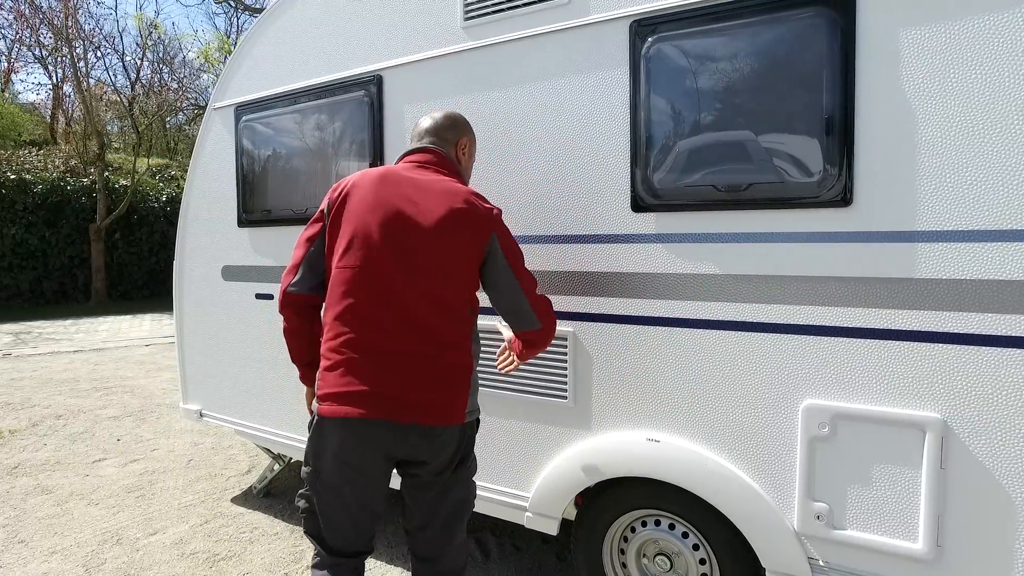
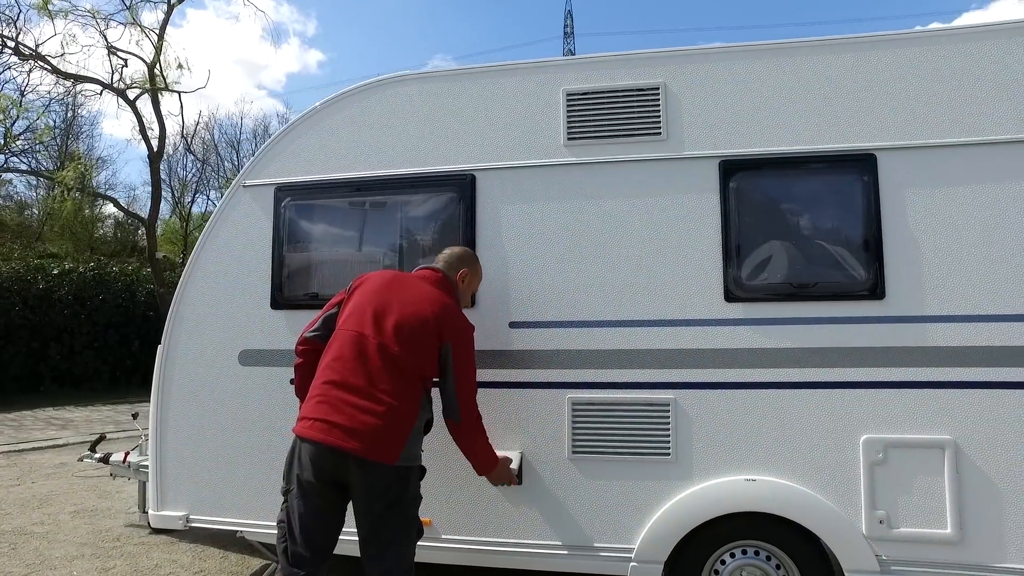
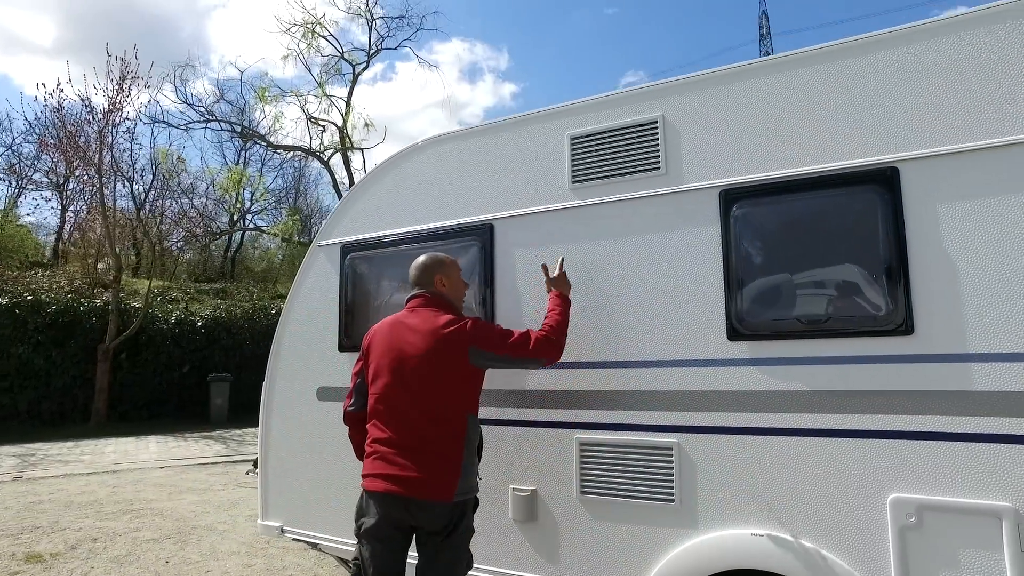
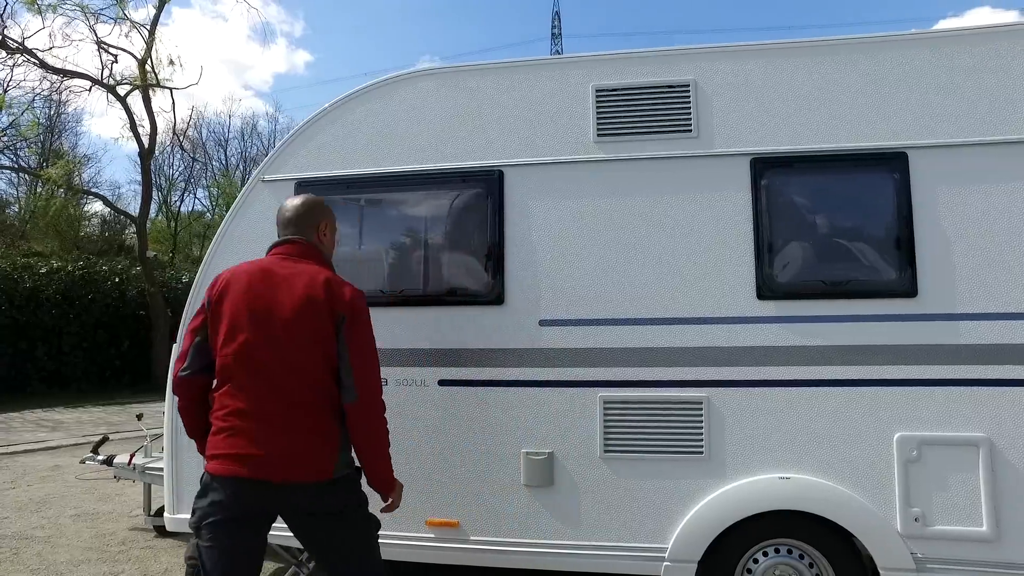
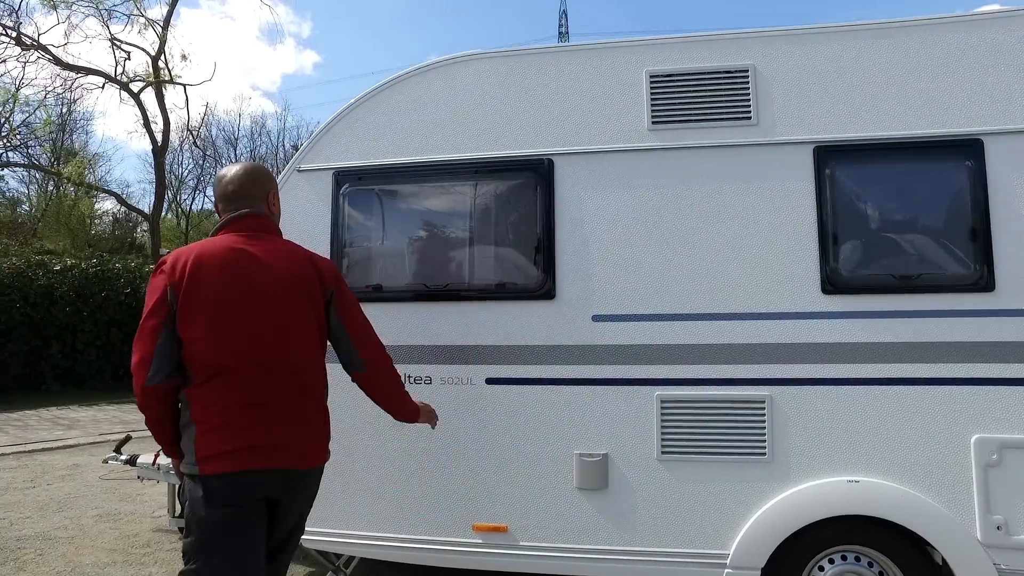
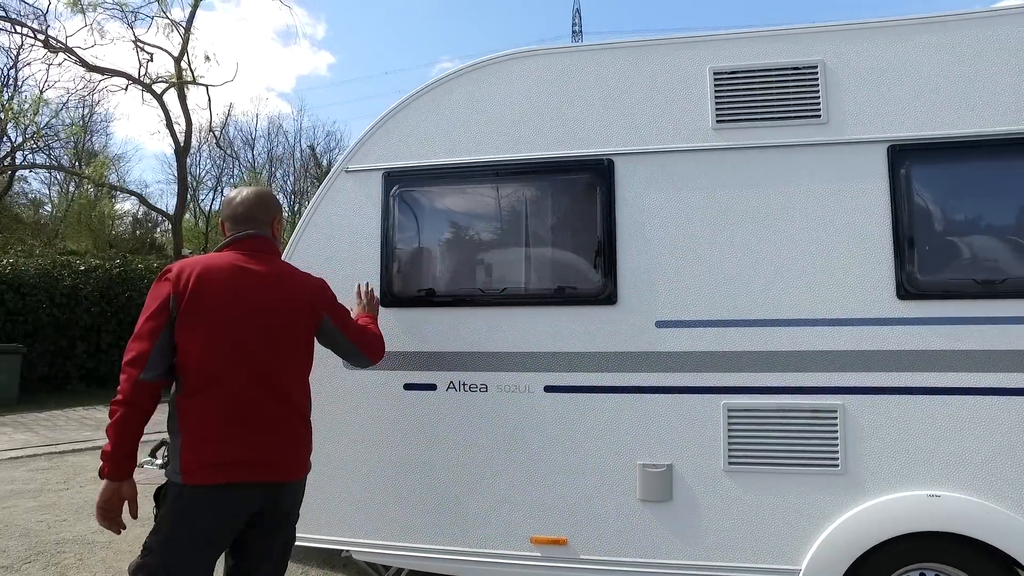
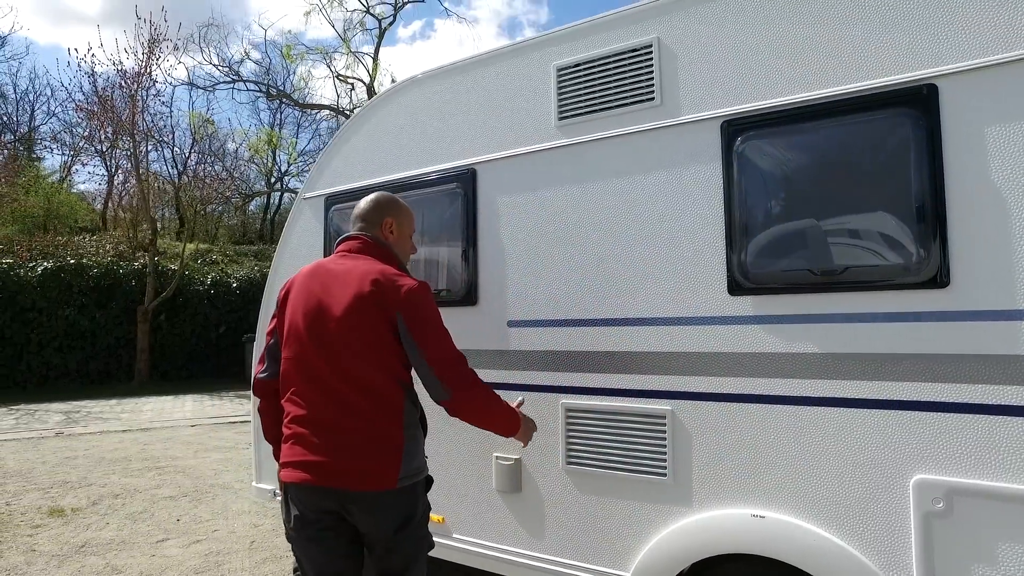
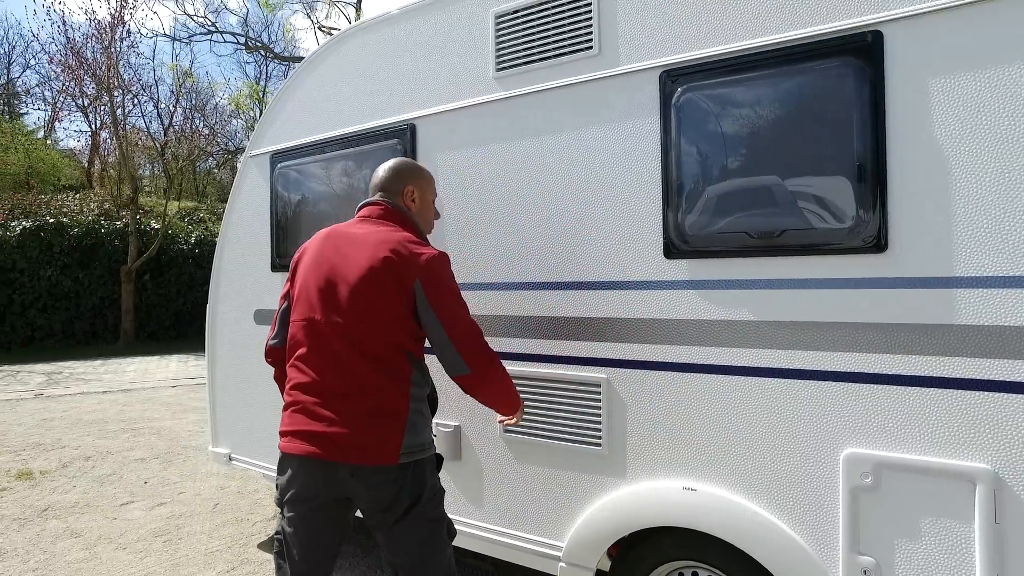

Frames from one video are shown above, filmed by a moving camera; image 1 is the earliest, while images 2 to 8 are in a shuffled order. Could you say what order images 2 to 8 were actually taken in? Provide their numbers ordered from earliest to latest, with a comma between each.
8, 7, 3, 2, 4, 5, 6
